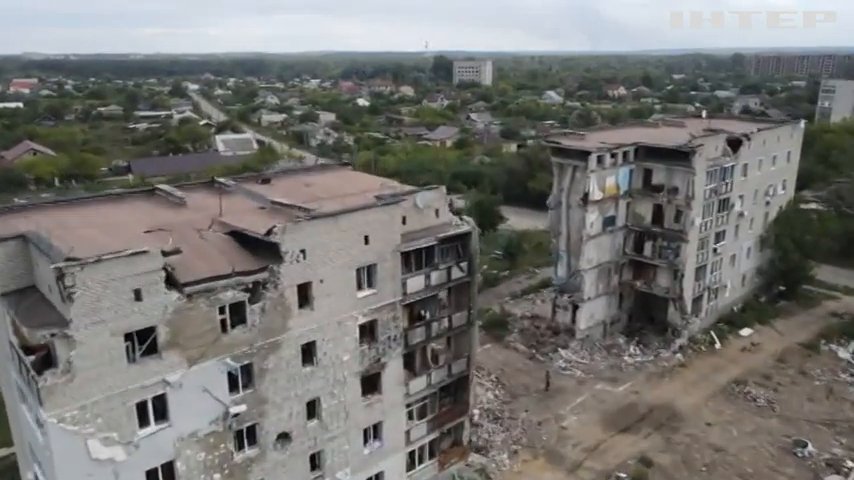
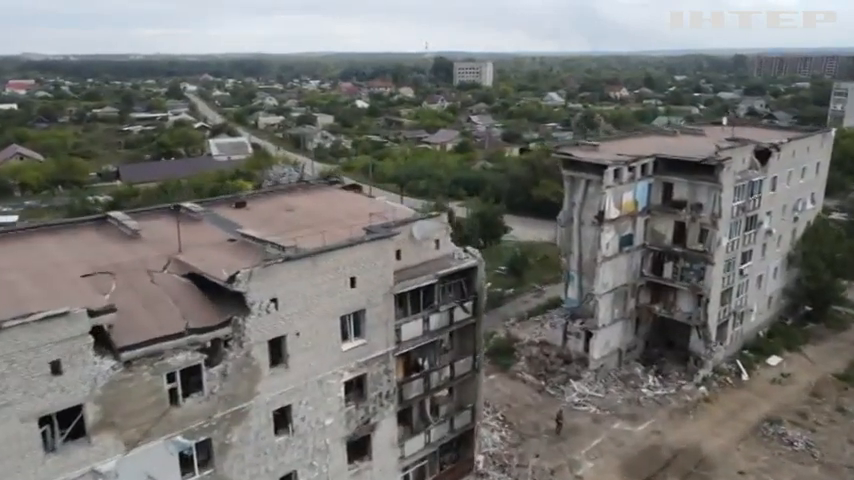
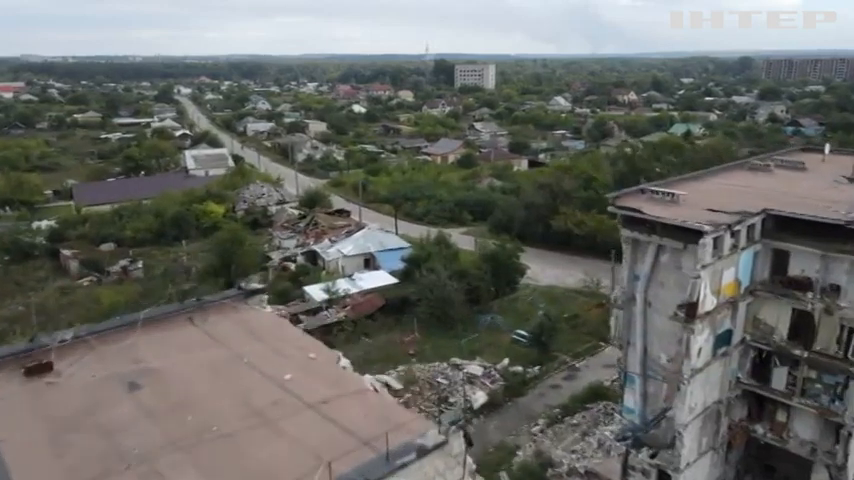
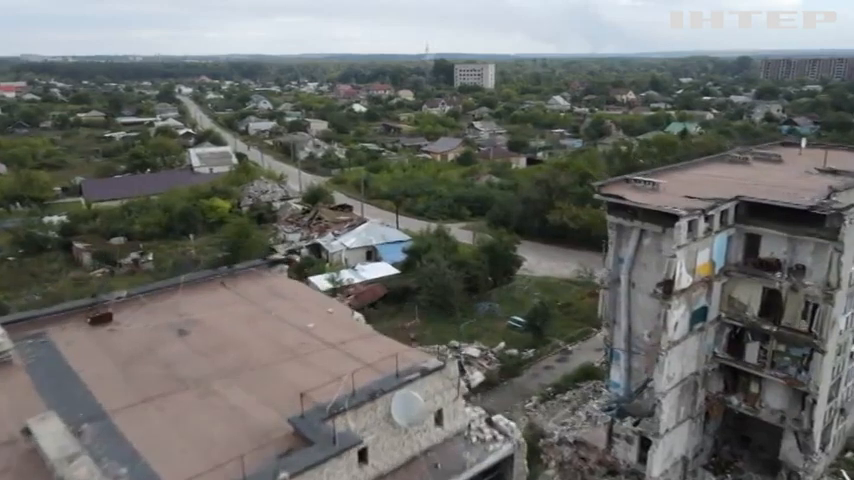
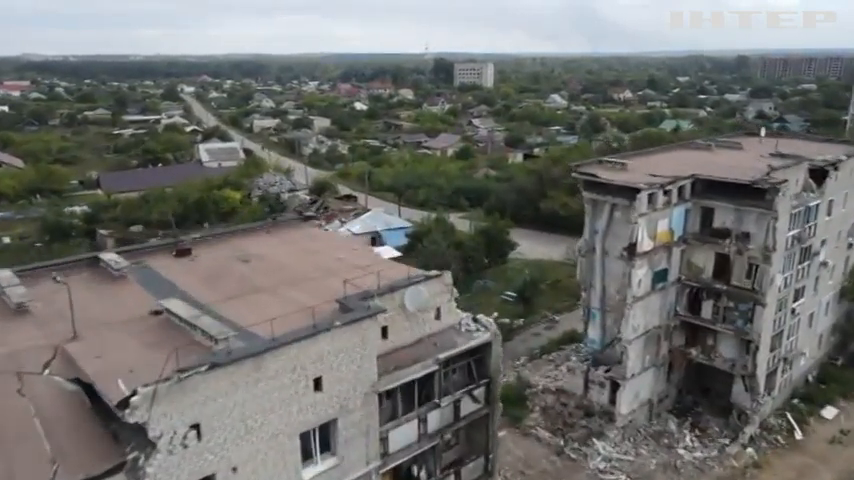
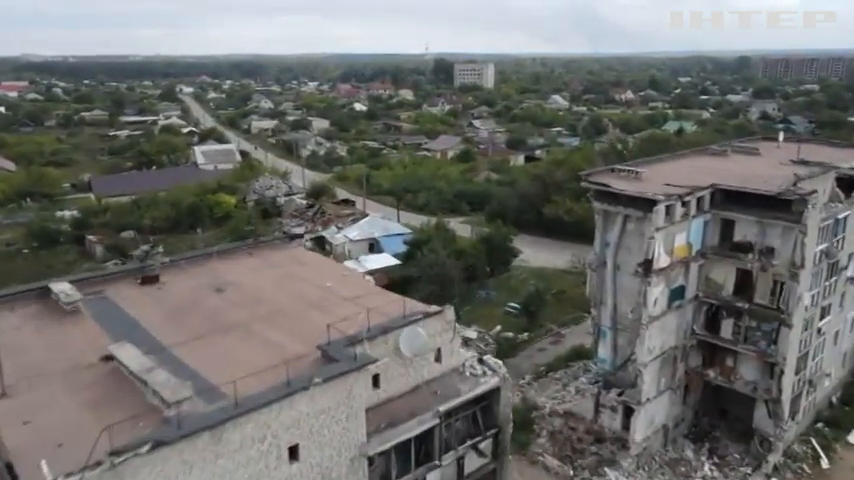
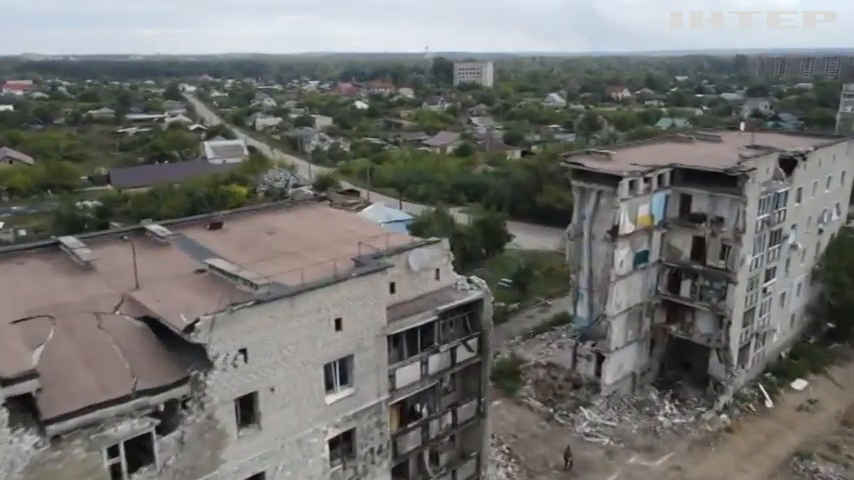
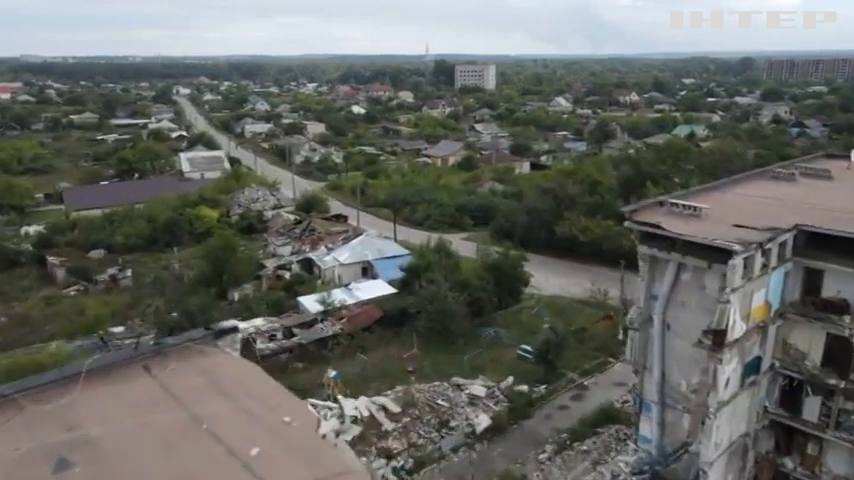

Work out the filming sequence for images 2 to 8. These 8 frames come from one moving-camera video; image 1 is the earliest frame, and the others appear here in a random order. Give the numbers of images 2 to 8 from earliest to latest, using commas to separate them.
2, 7, 5, 6, 4, 3, 8
